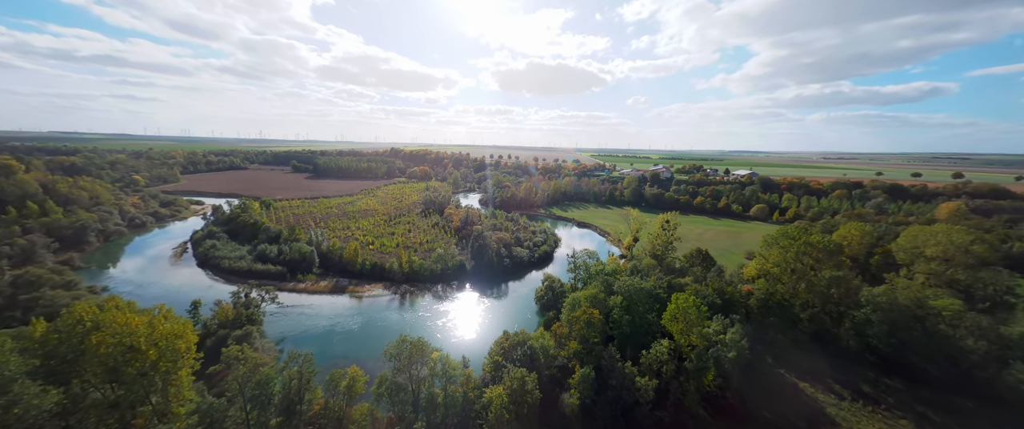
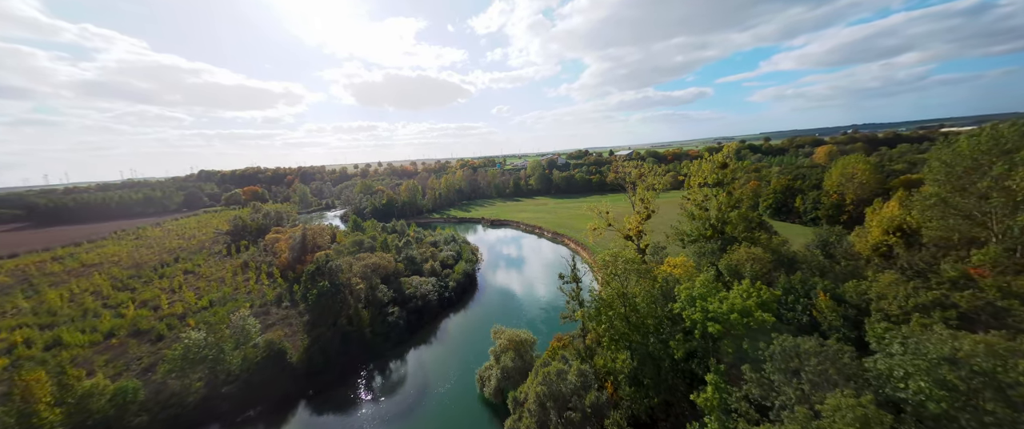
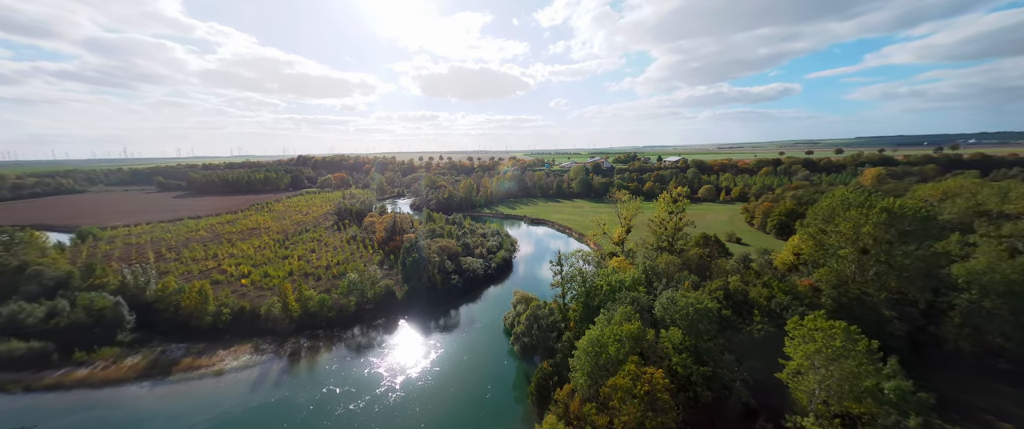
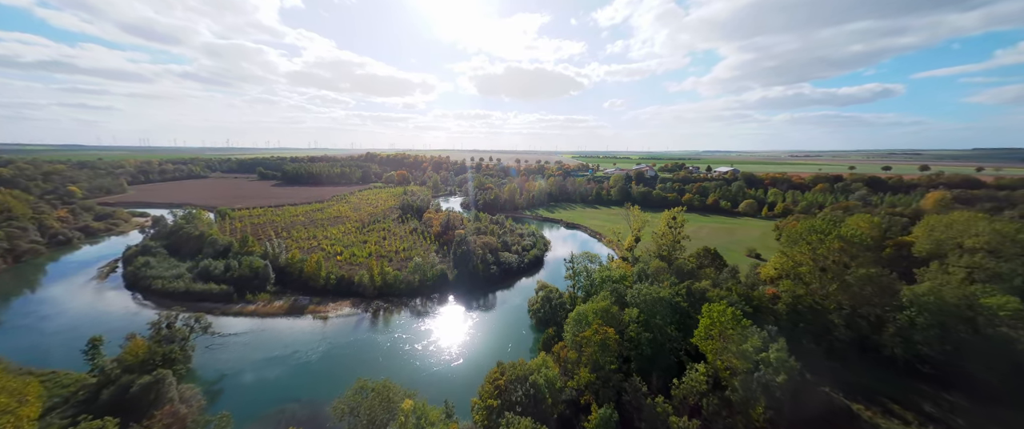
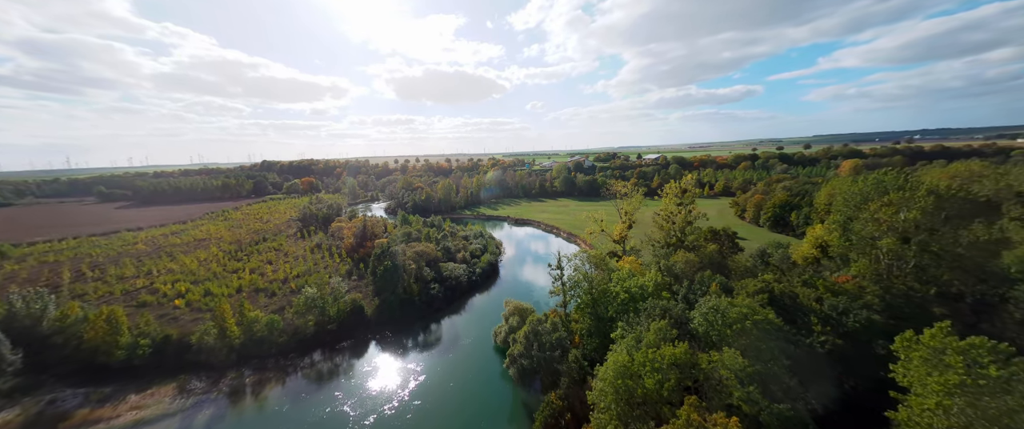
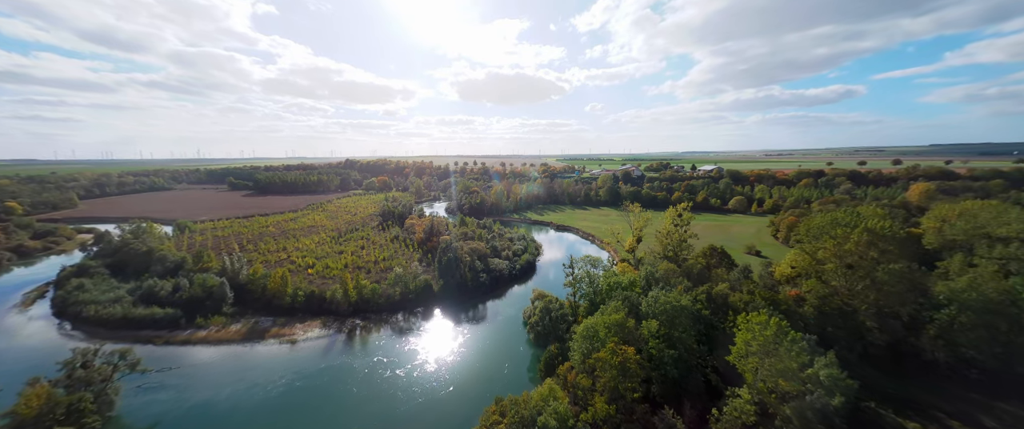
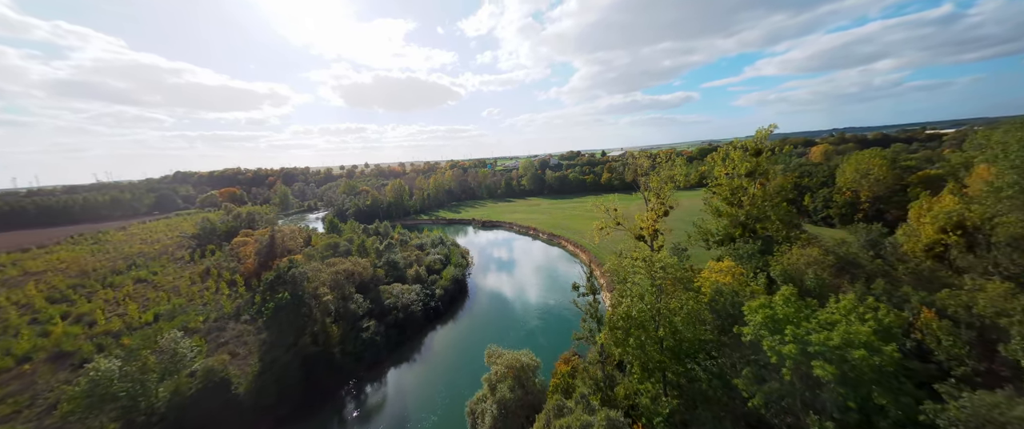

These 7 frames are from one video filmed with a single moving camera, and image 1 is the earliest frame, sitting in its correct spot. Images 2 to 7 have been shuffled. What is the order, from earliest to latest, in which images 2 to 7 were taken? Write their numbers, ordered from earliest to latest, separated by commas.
4, 6, 3, 5, 2, 7
